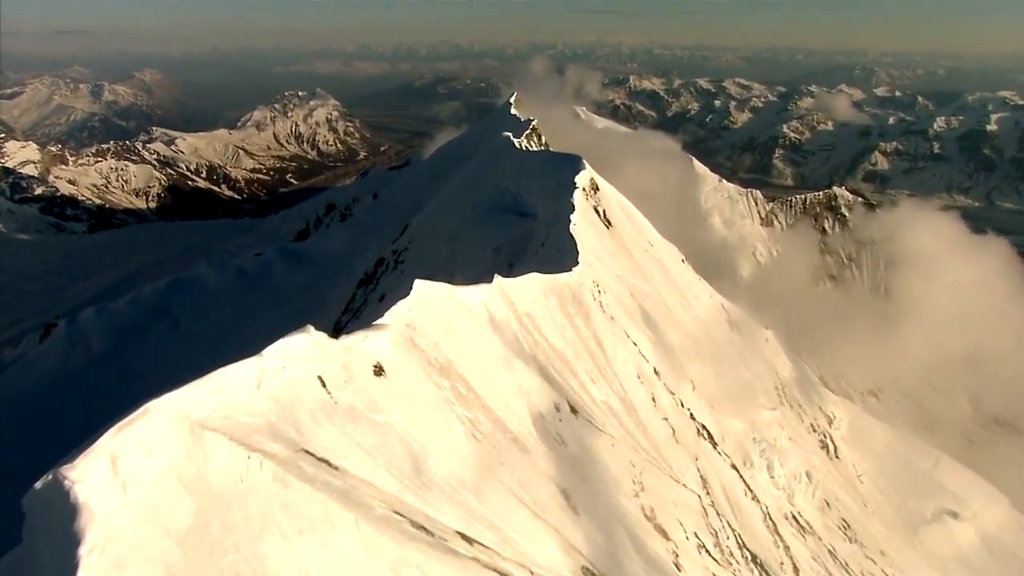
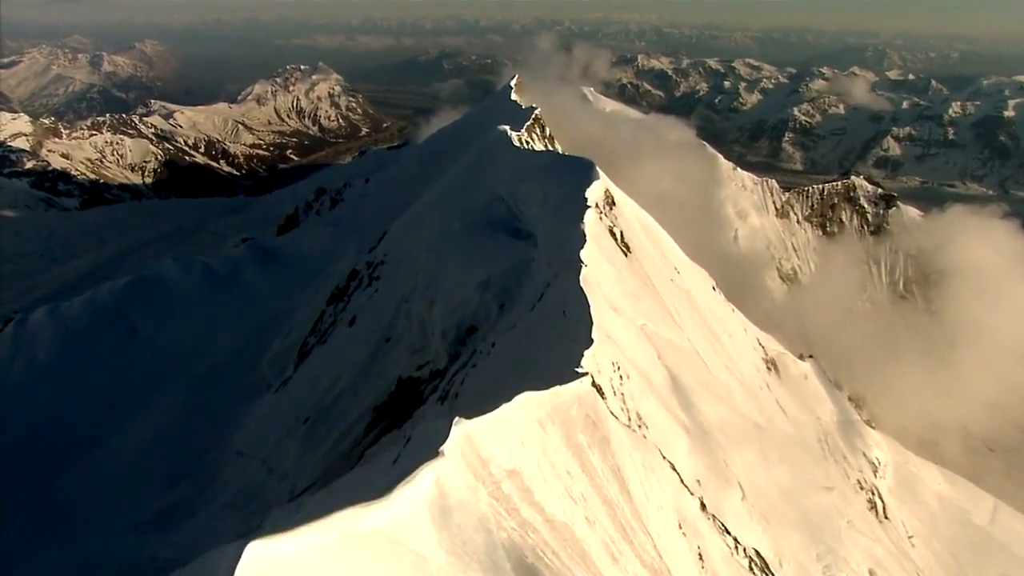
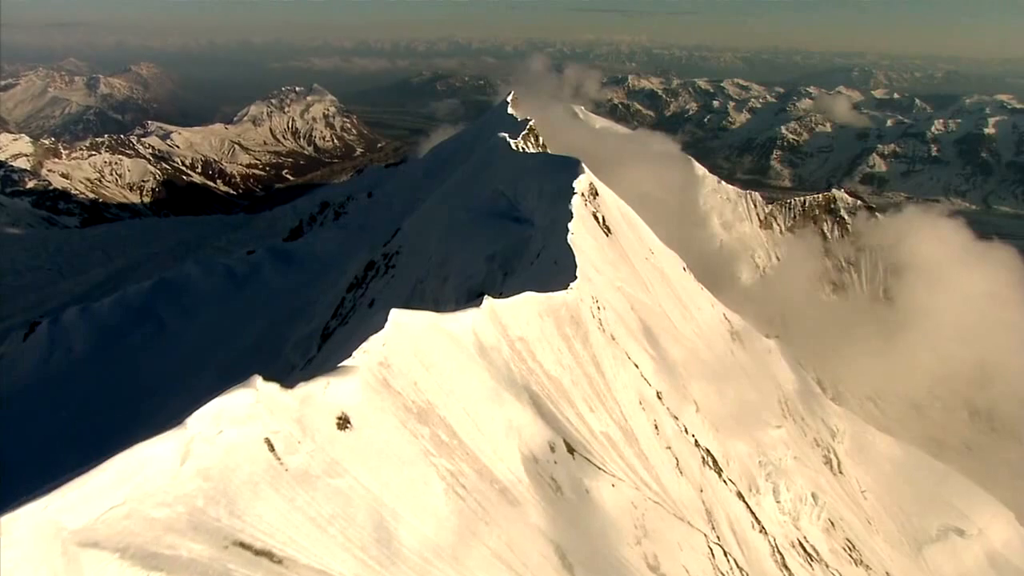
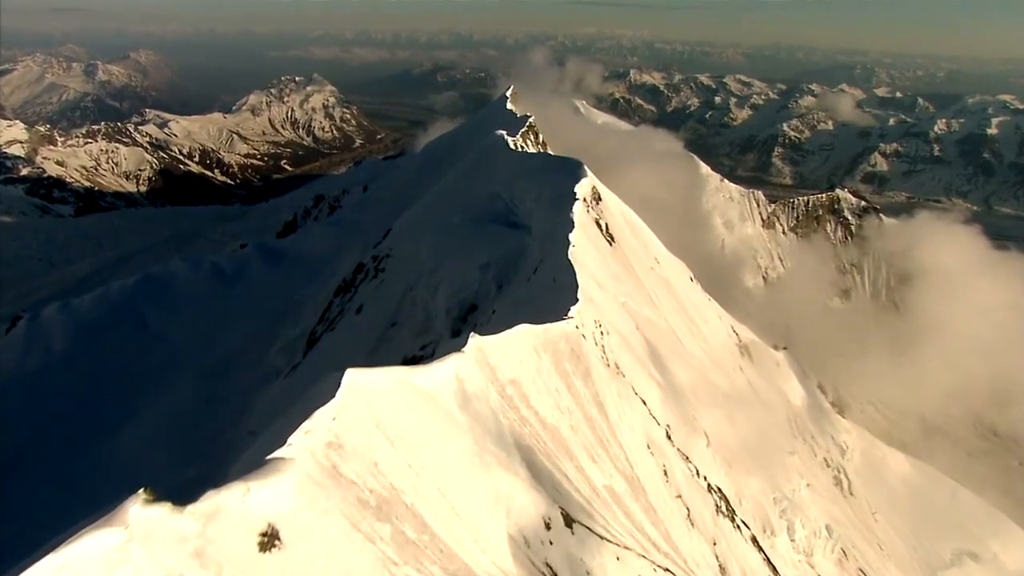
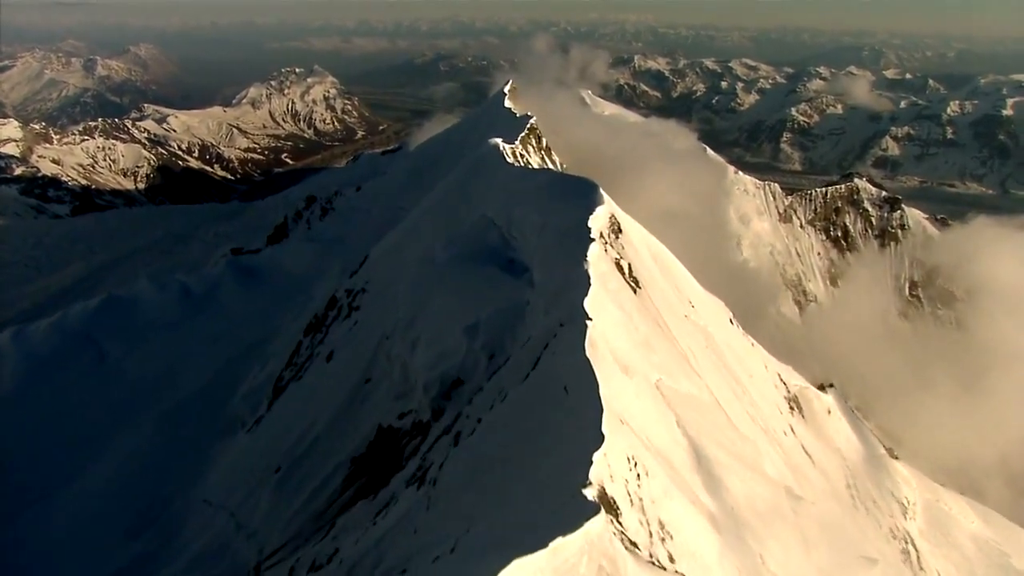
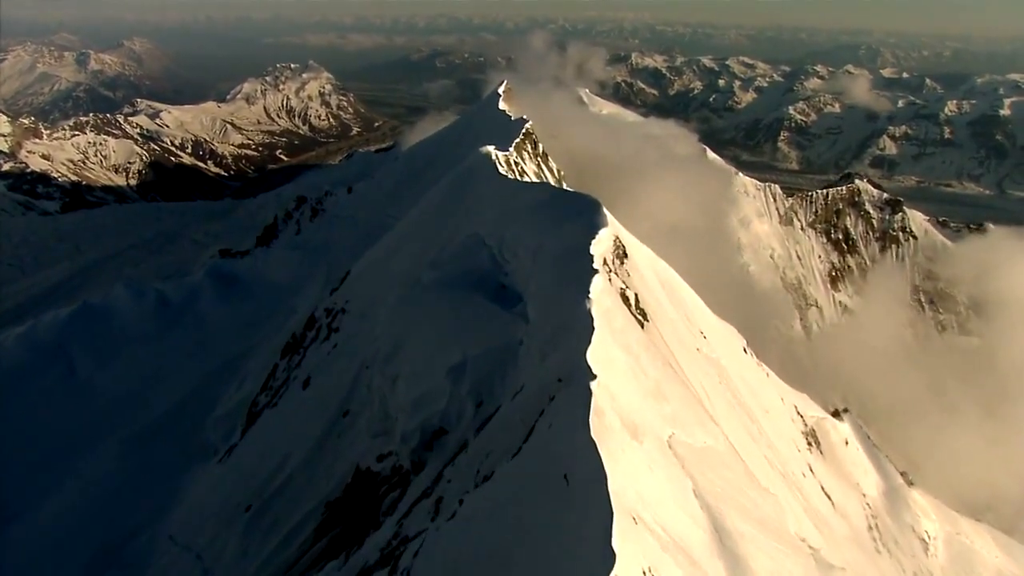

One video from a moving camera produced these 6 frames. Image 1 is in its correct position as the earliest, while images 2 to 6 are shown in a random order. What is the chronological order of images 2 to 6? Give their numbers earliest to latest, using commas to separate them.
3, 4, 2, 5, 6
